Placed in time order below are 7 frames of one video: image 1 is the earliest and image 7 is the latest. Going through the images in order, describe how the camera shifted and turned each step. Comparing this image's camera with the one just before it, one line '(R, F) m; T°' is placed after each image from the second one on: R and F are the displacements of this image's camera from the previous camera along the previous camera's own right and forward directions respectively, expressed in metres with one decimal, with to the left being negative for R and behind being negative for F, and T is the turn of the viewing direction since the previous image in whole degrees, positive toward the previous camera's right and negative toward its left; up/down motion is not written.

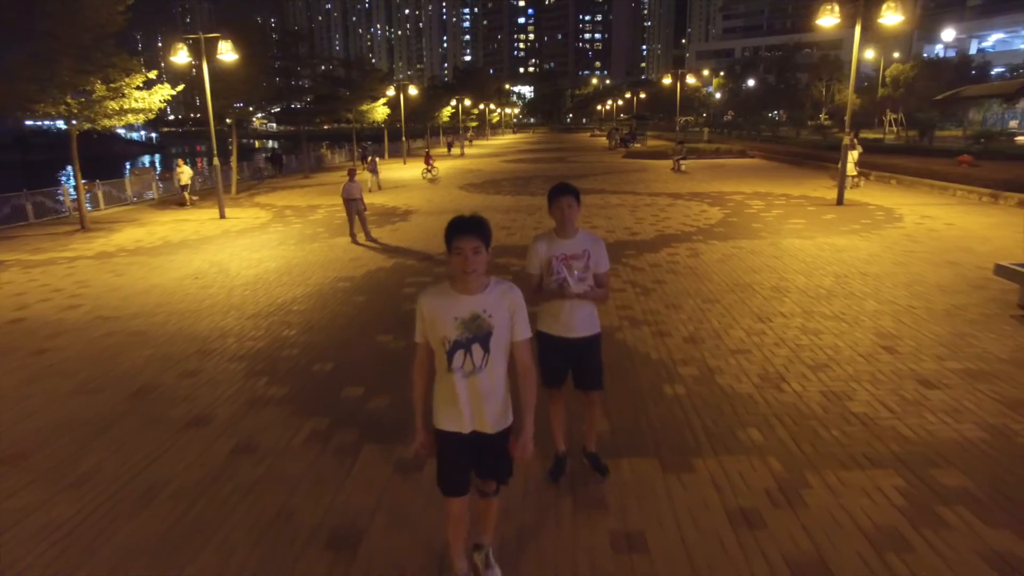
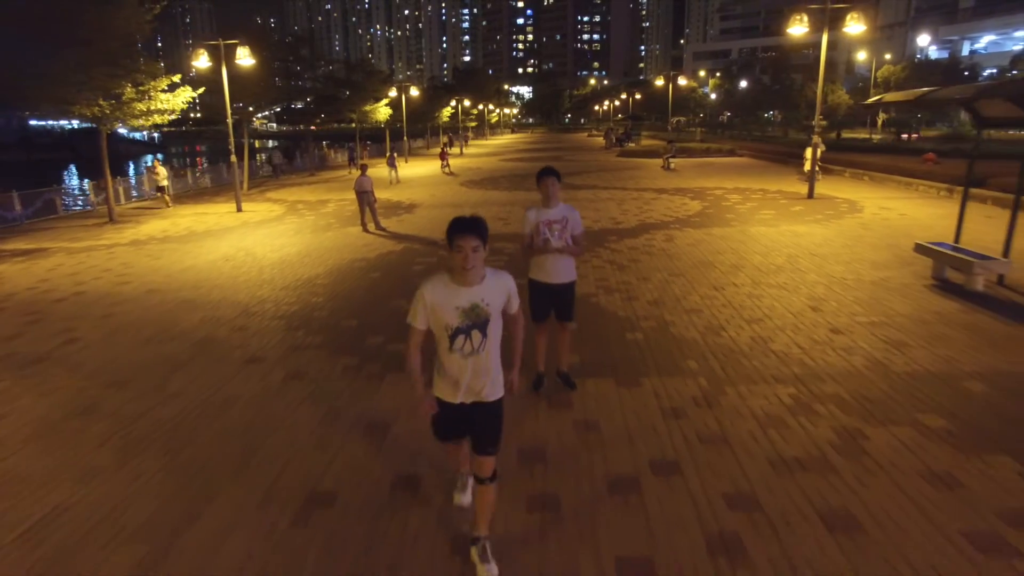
(+0.1, -1.4) m; 0°
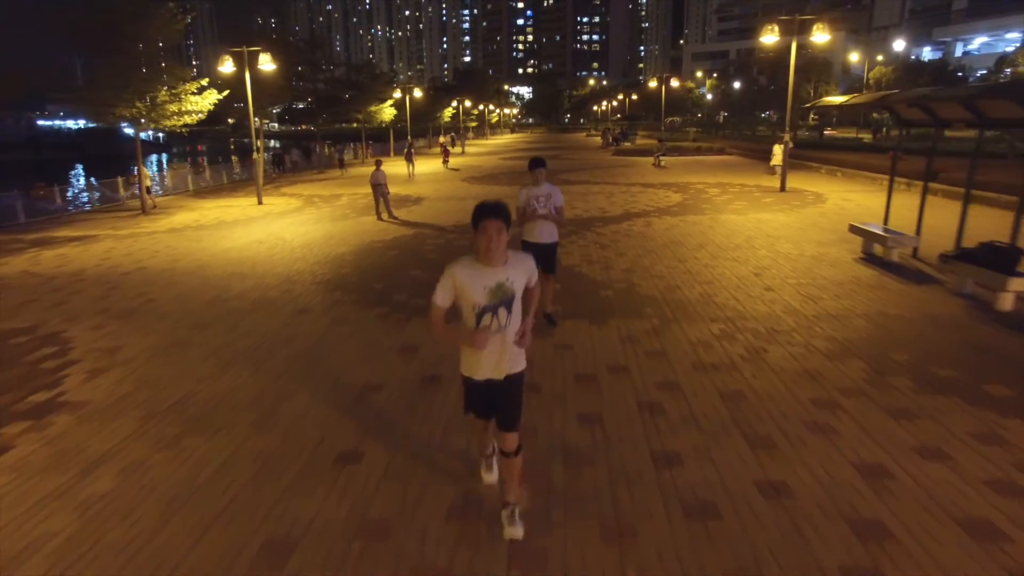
(0.0, -1.7) m; 0°
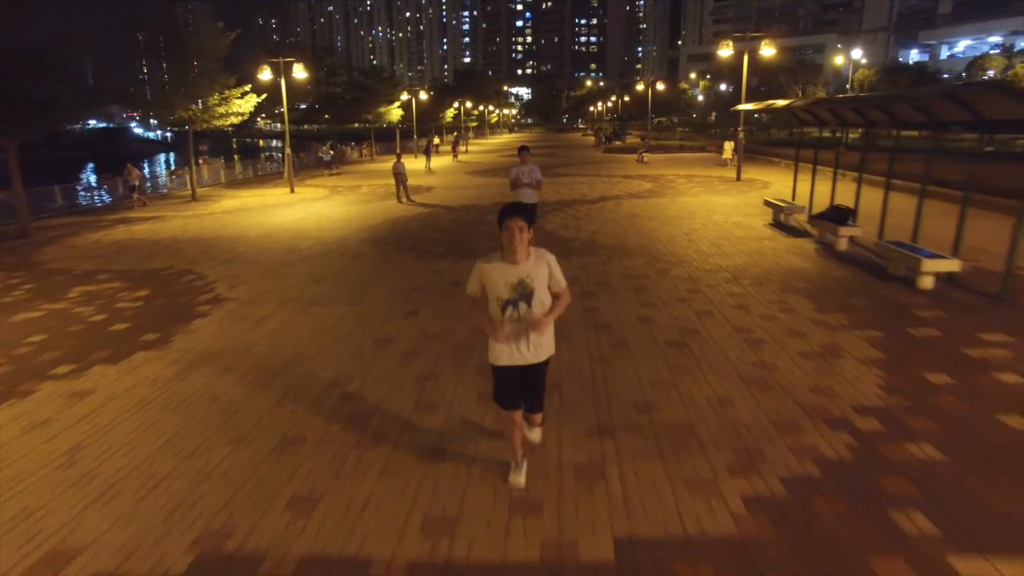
(+0.1, -3.4) m; 0°
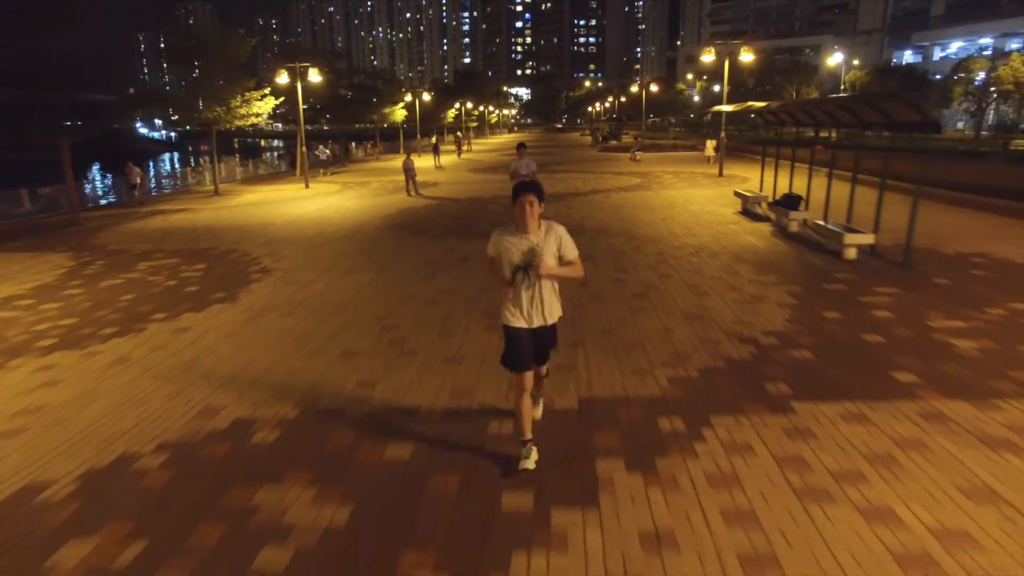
(0.0, -1.8) m; 0°
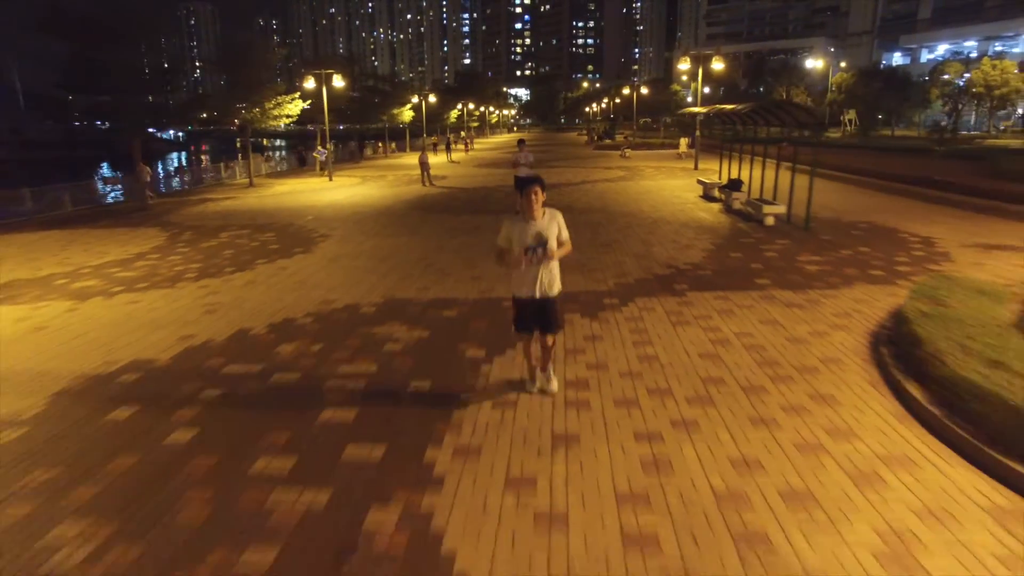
(-0.1, -3.3) m; 0°
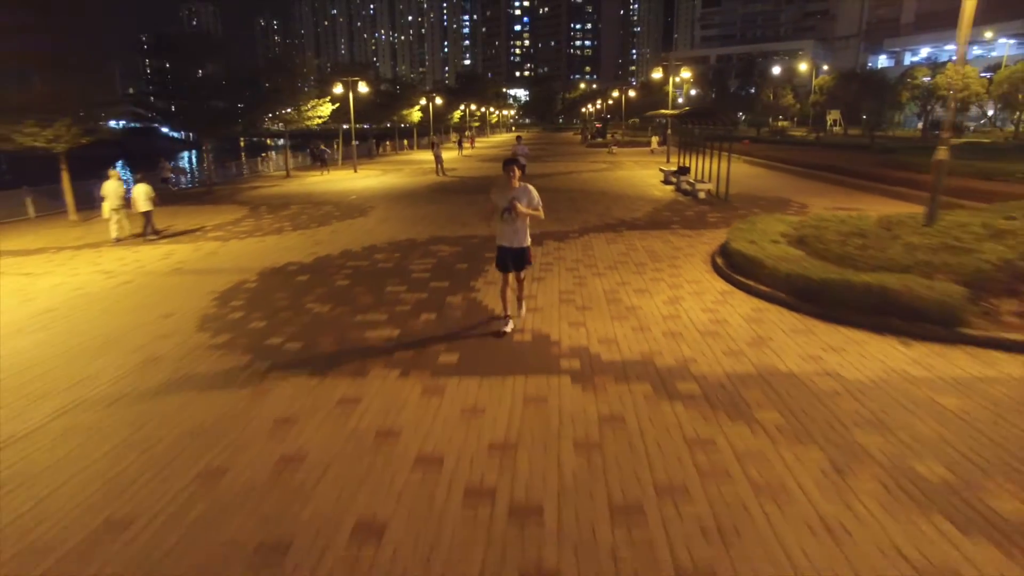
(0.0, -4.7) m; 0°
